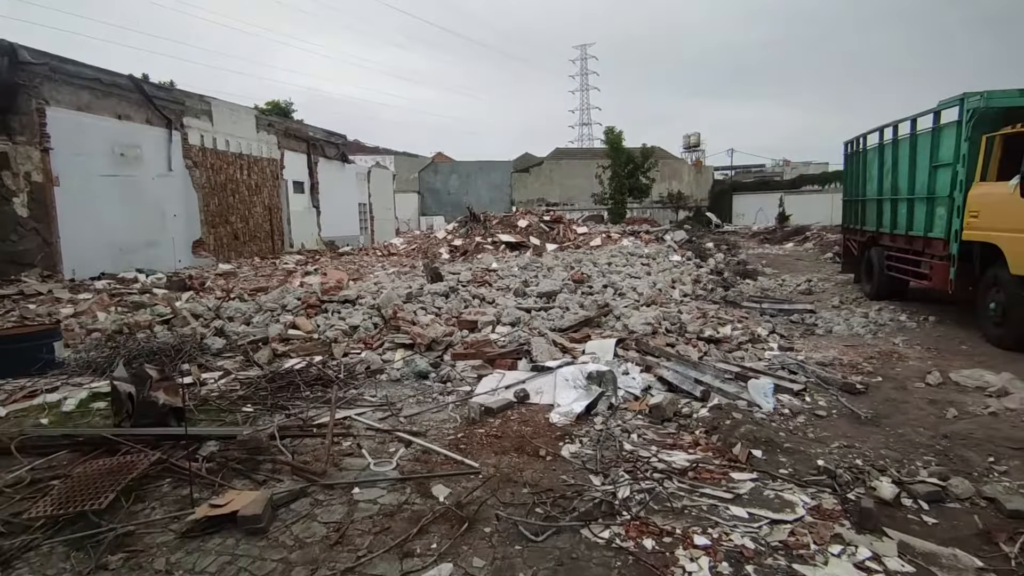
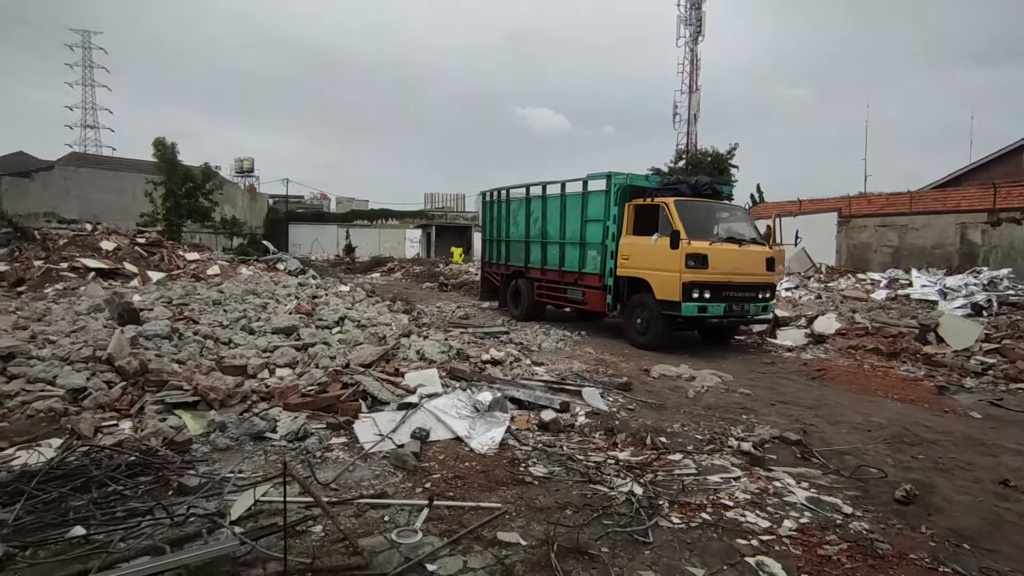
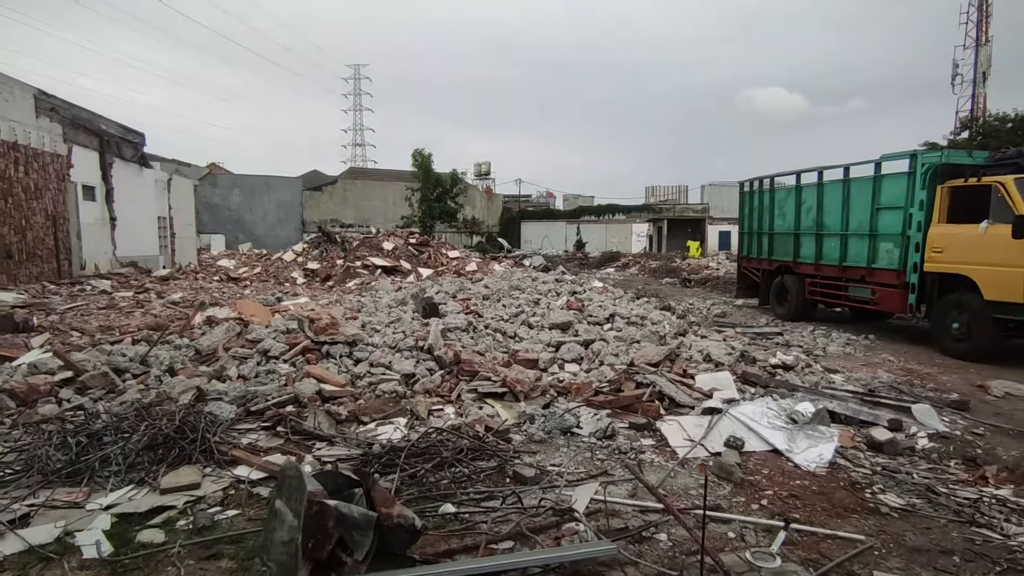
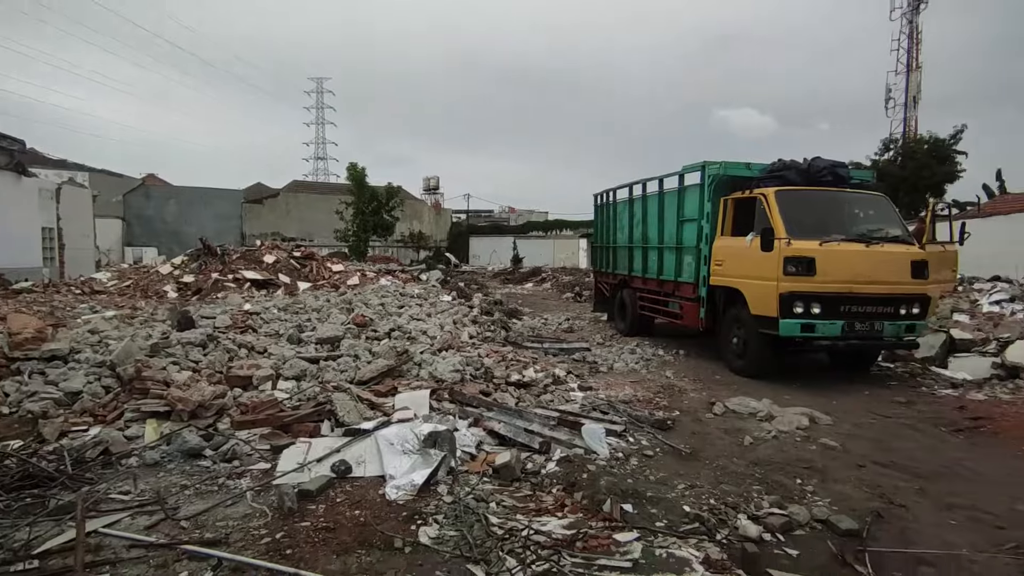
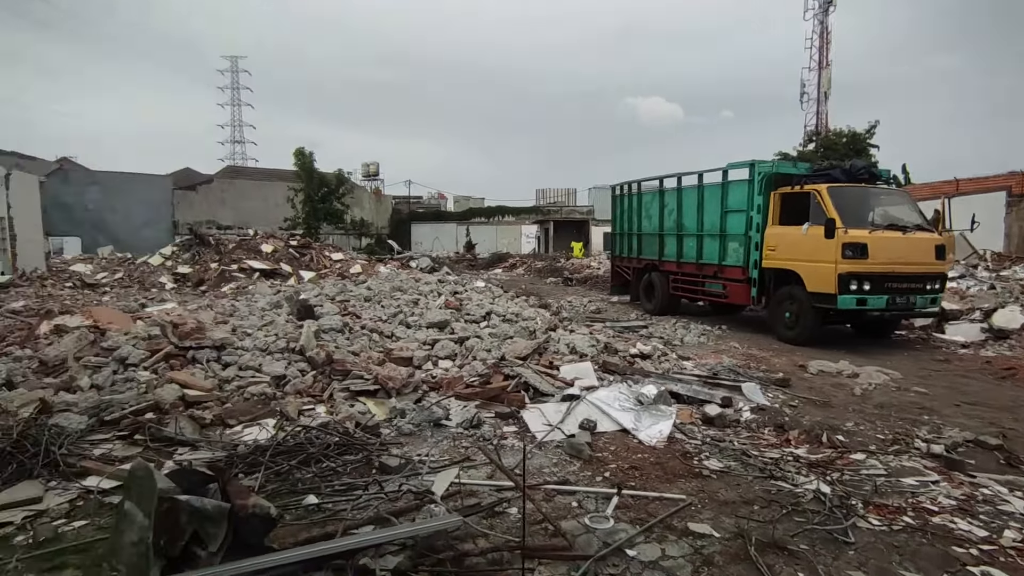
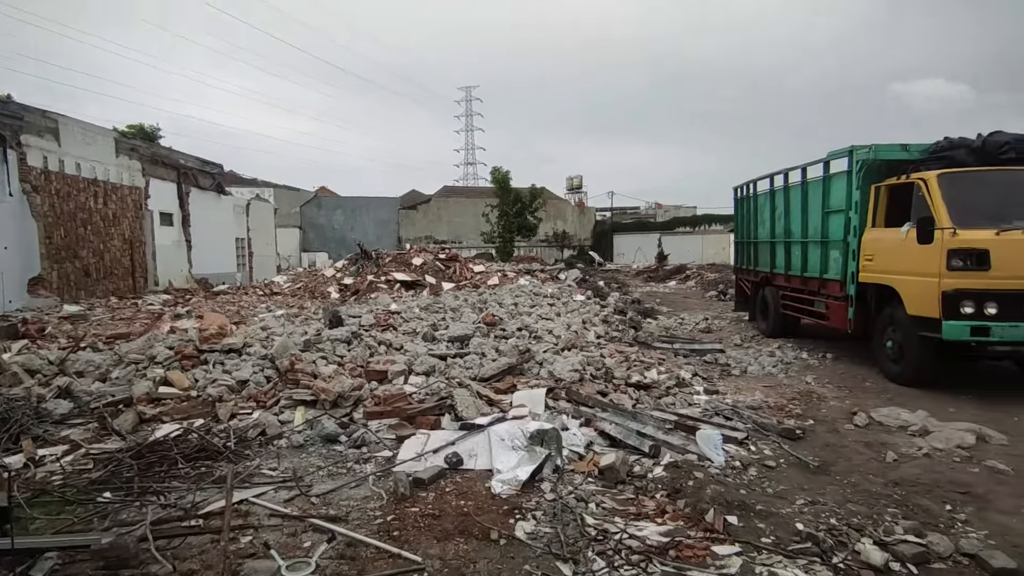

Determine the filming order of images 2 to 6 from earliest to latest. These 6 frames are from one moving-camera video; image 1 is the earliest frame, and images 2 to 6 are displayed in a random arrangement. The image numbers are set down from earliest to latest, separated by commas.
6, 4, 2, 5, 3
